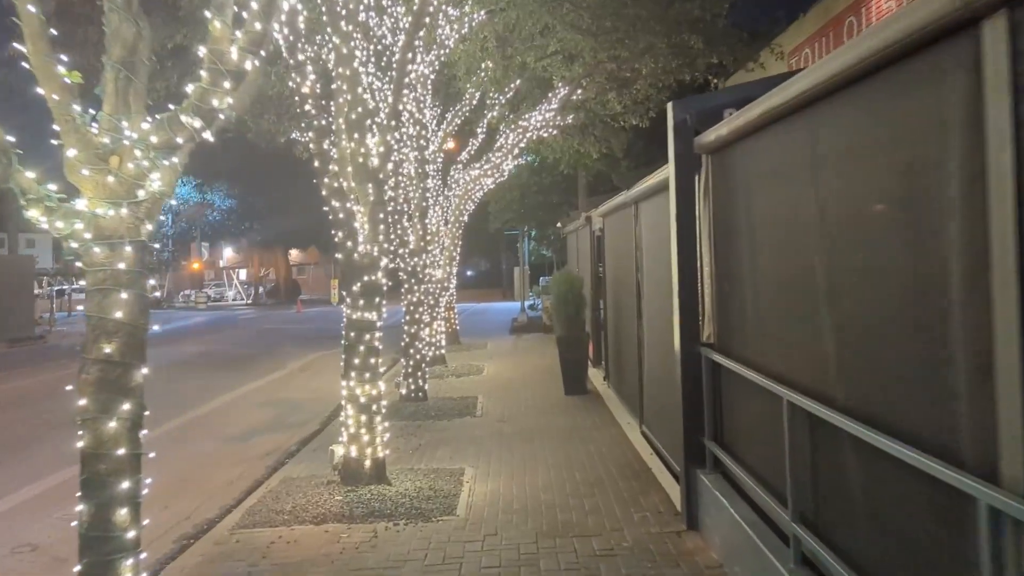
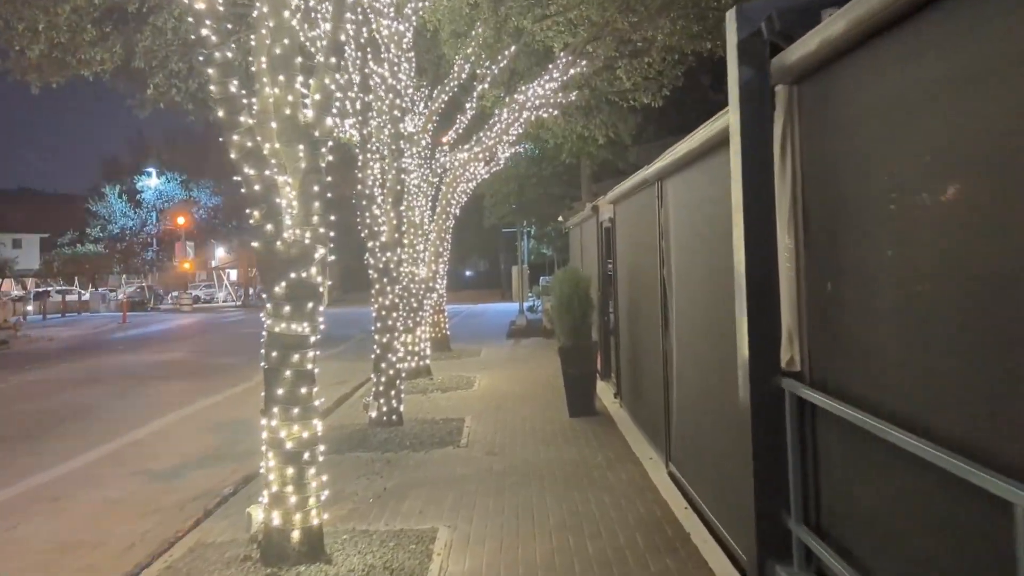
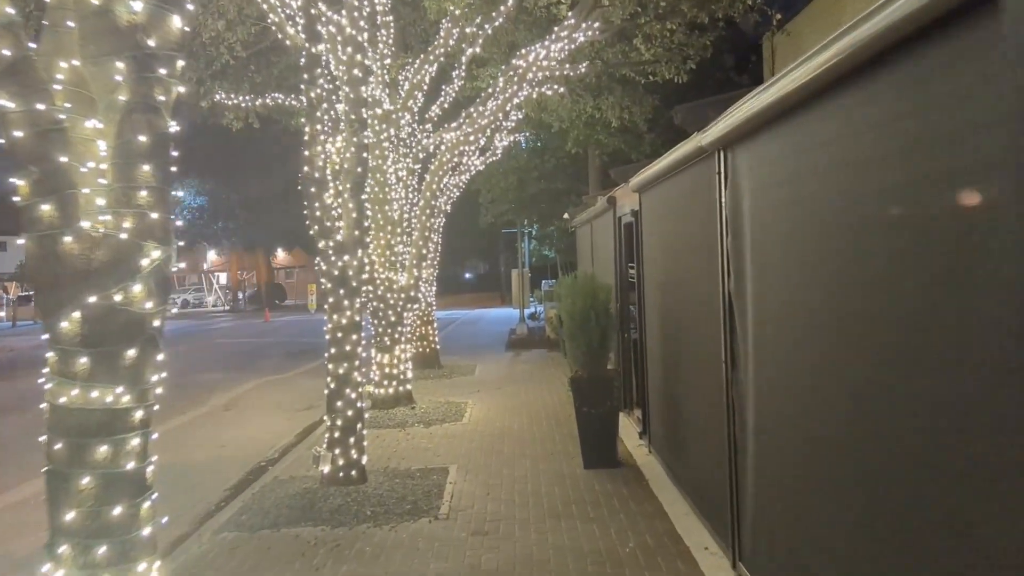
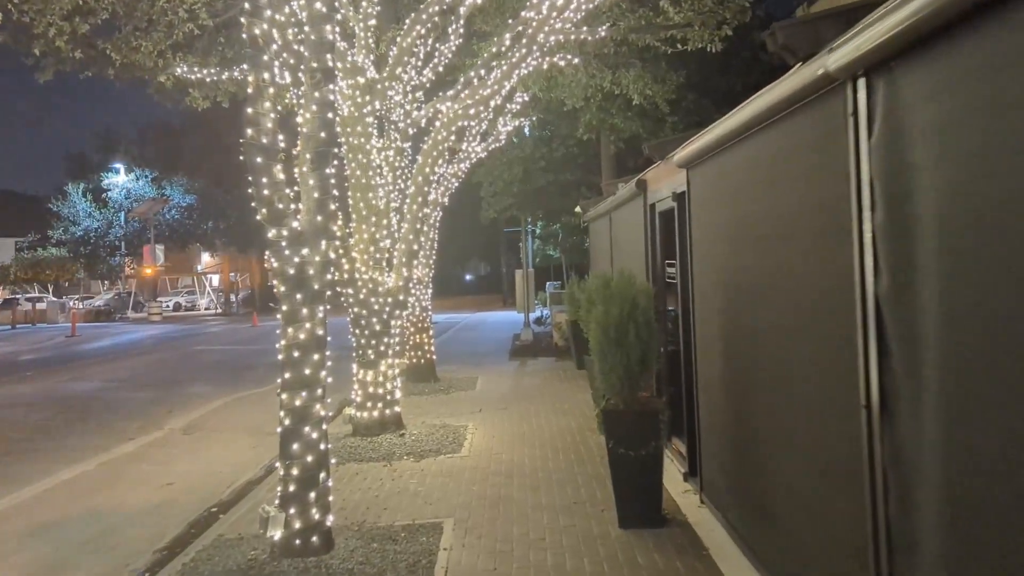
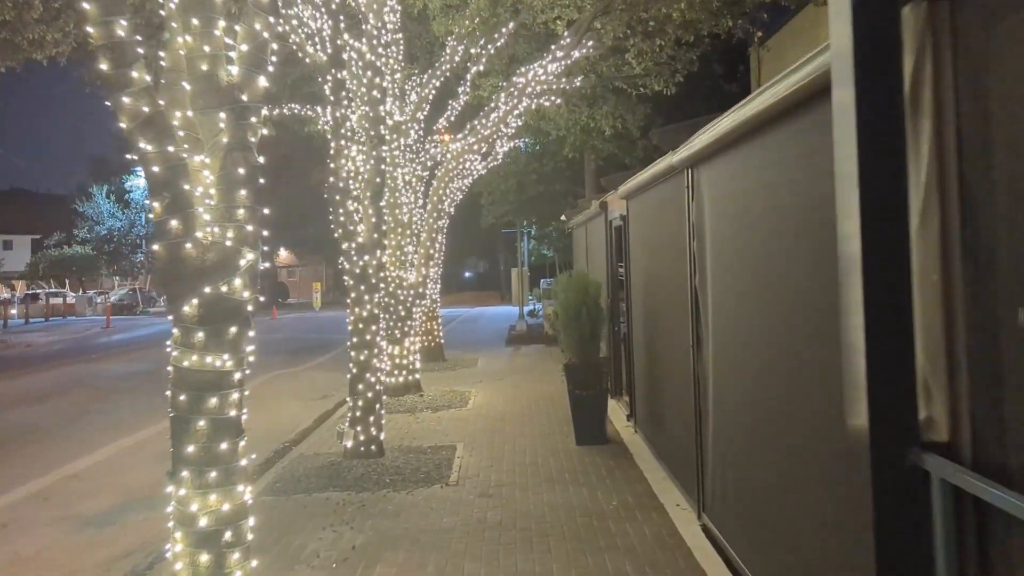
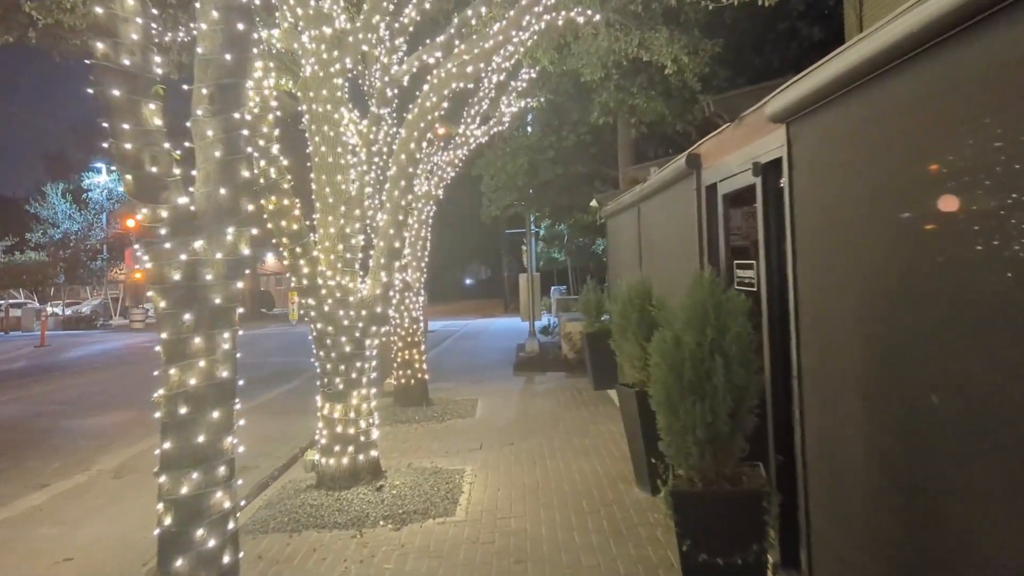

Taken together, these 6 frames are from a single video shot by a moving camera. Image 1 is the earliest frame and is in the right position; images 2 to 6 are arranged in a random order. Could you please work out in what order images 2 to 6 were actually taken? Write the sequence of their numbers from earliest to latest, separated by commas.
2, 5, 3, 4, 6
